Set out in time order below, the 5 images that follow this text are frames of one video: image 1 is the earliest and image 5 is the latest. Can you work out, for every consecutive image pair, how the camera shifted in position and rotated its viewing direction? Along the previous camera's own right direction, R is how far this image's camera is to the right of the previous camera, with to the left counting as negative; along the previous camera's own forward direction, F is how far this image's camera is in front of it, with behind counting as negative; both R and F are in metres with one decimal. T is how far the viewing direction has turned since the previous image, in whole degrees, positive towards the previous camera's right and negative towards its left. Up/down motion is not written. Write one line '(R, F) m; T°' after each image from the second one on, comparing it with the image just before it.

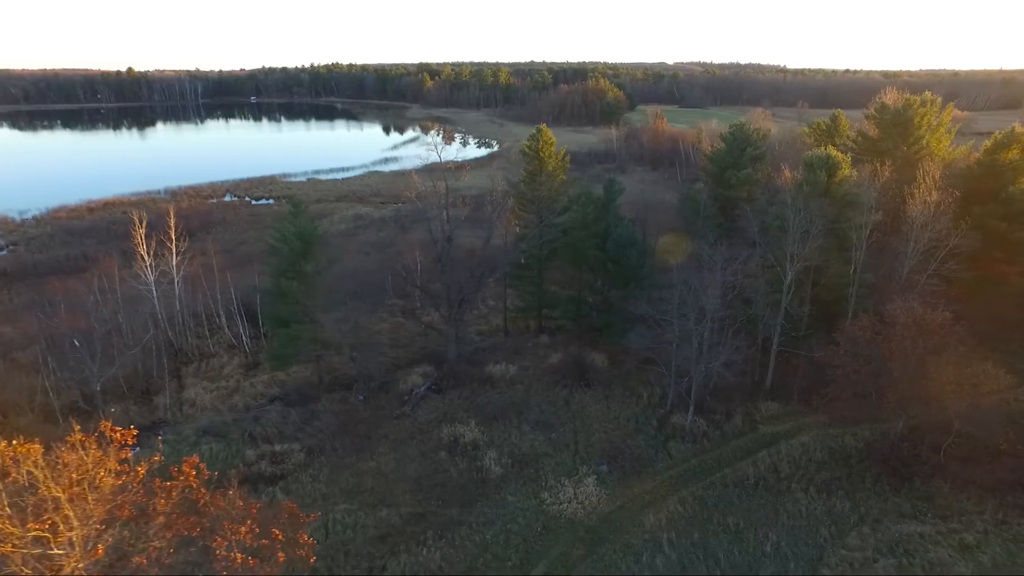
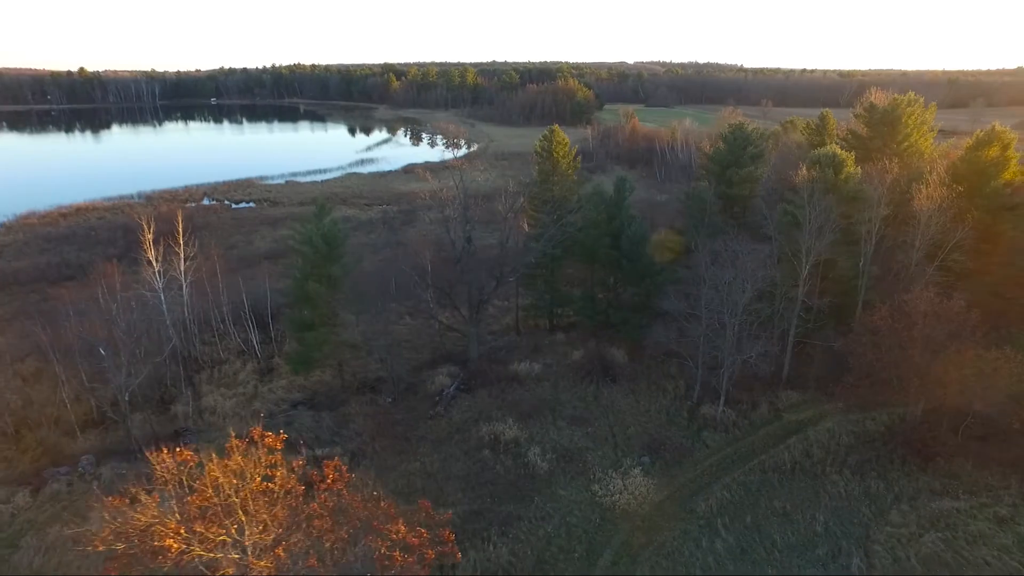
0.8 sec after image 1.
(-2.4, -0.2) m; +3°
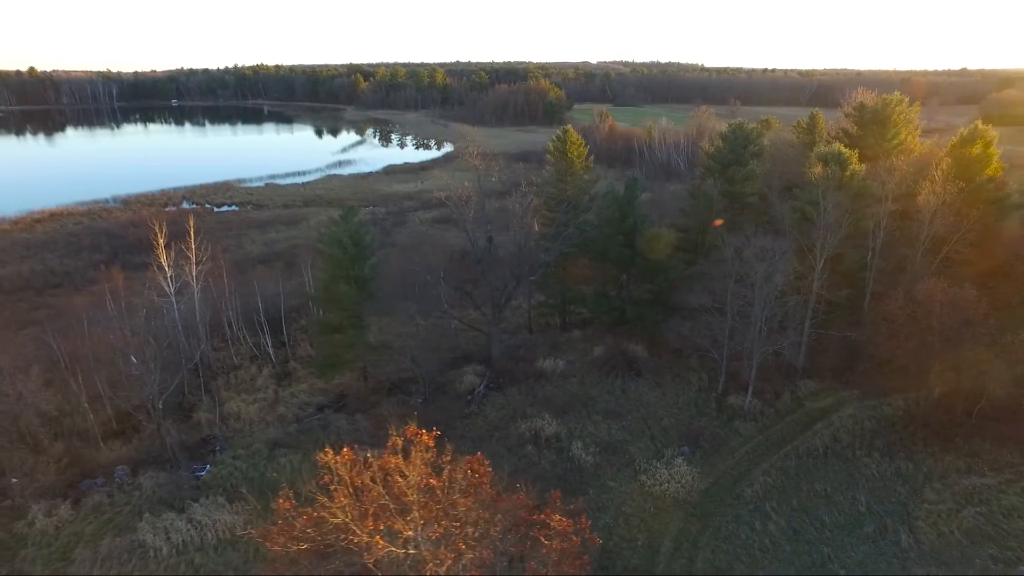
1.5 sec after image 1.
(-2.3, -0.2) m; +3°
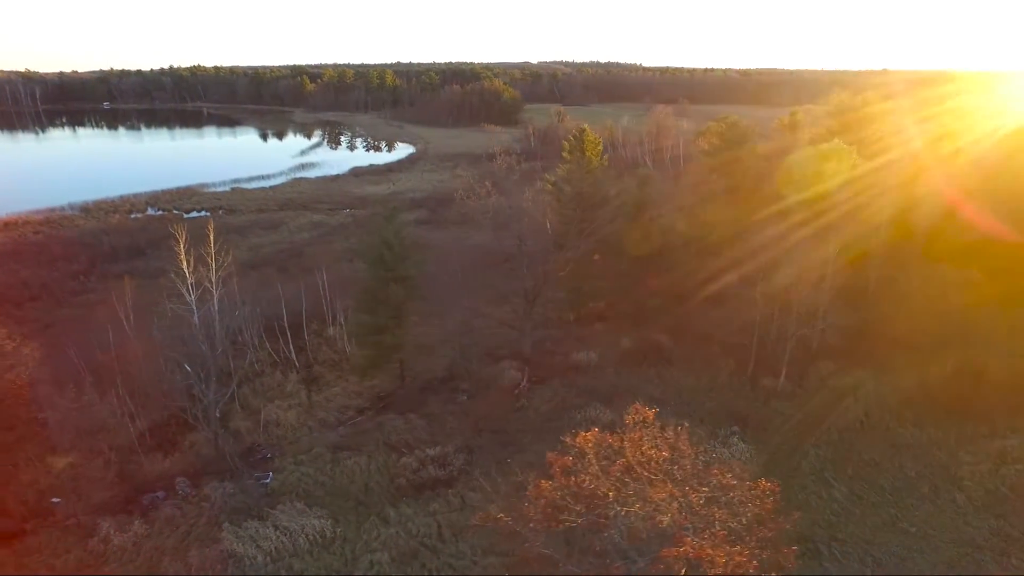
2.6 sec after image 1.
(-3.7, -0.3) m; +5°
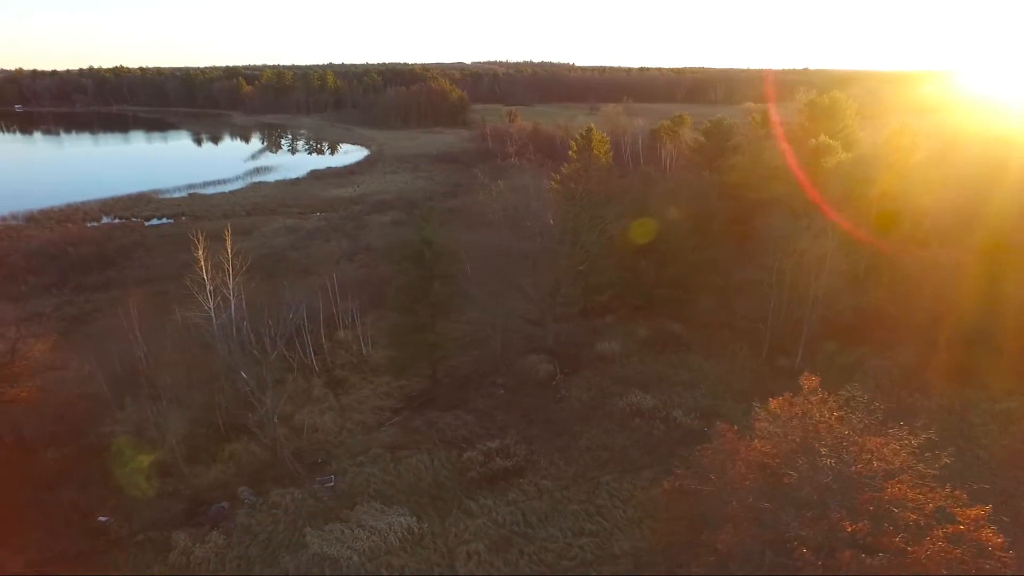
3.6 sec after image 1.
(-3.7, -0.4) m; +6°
